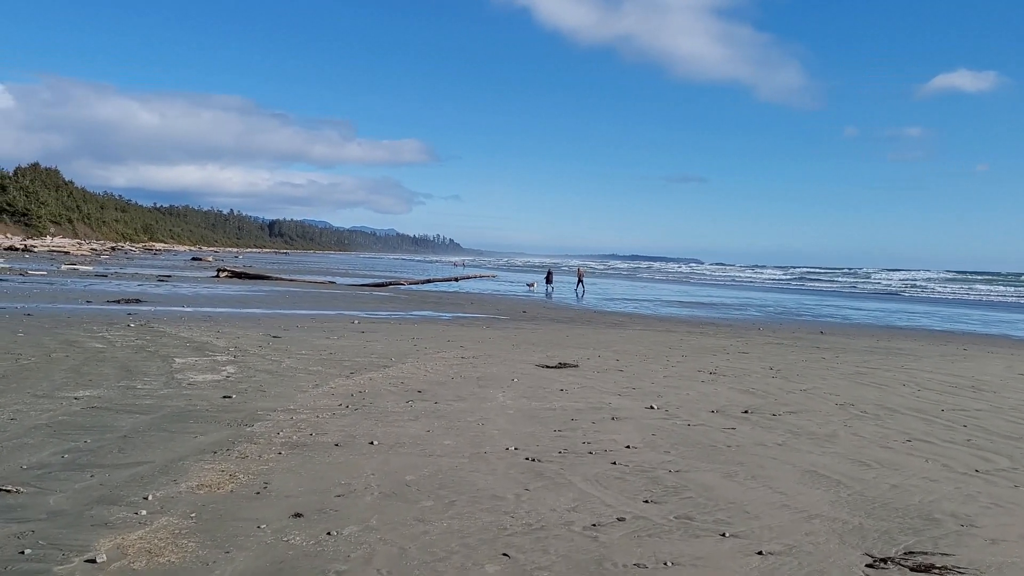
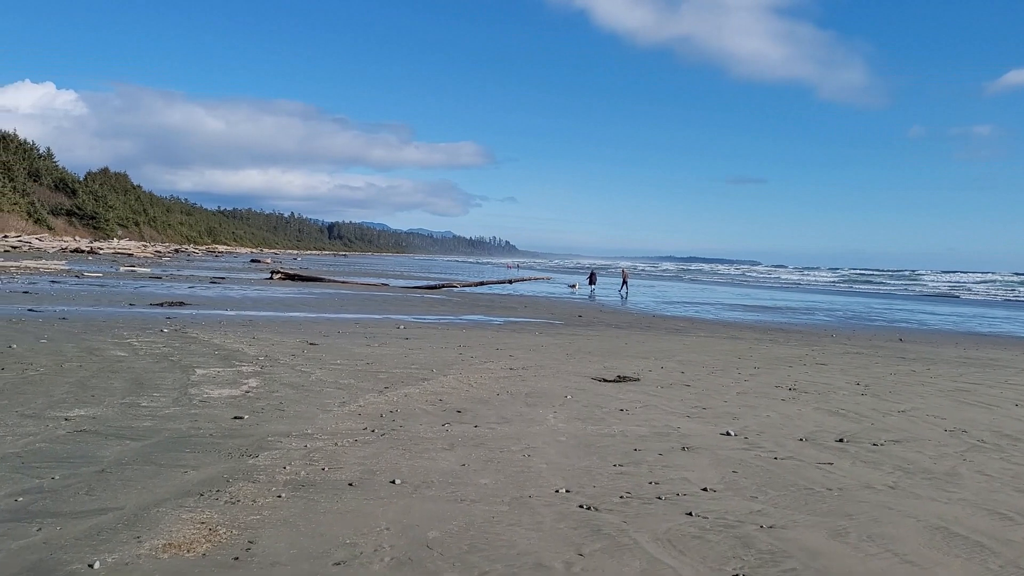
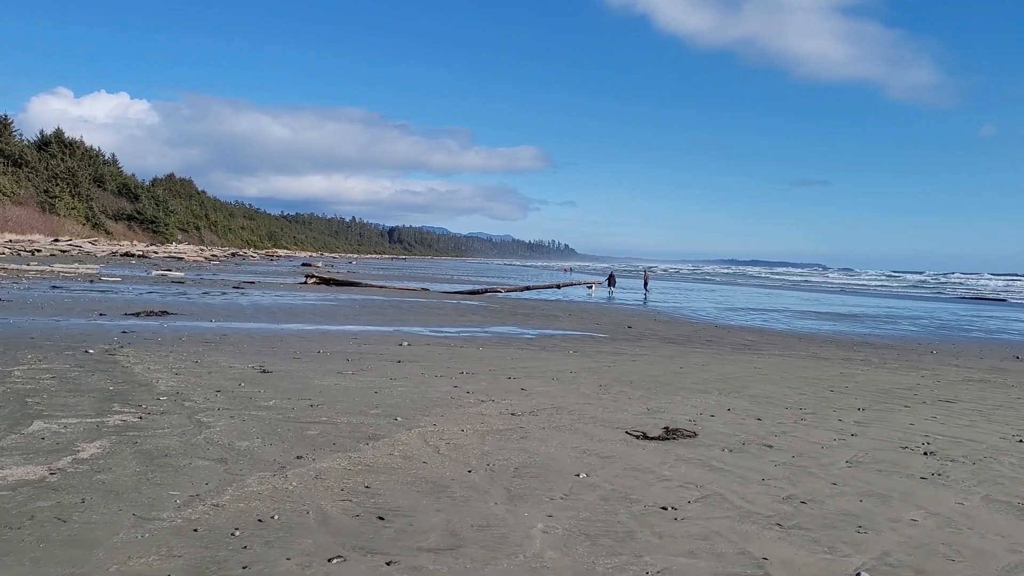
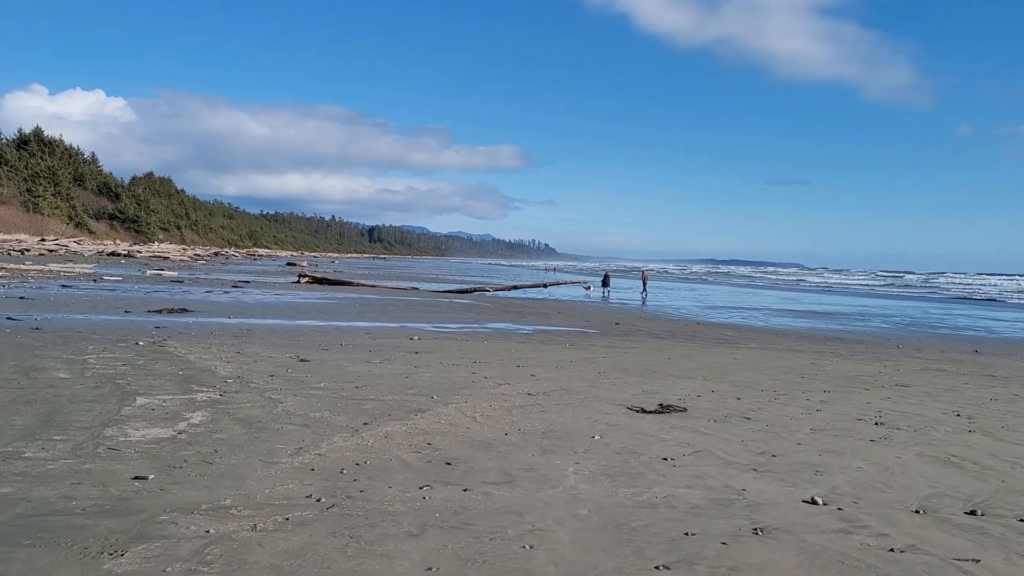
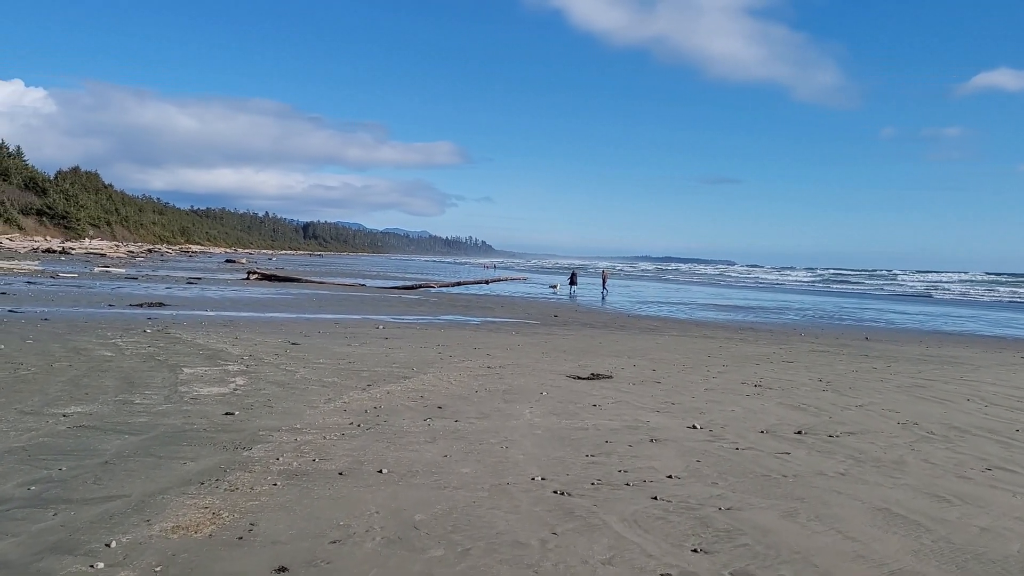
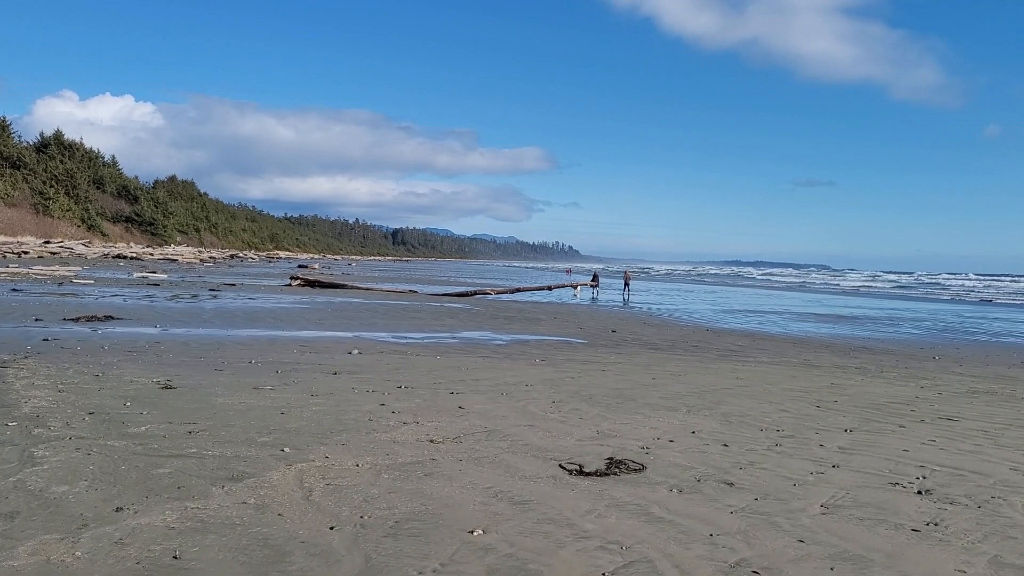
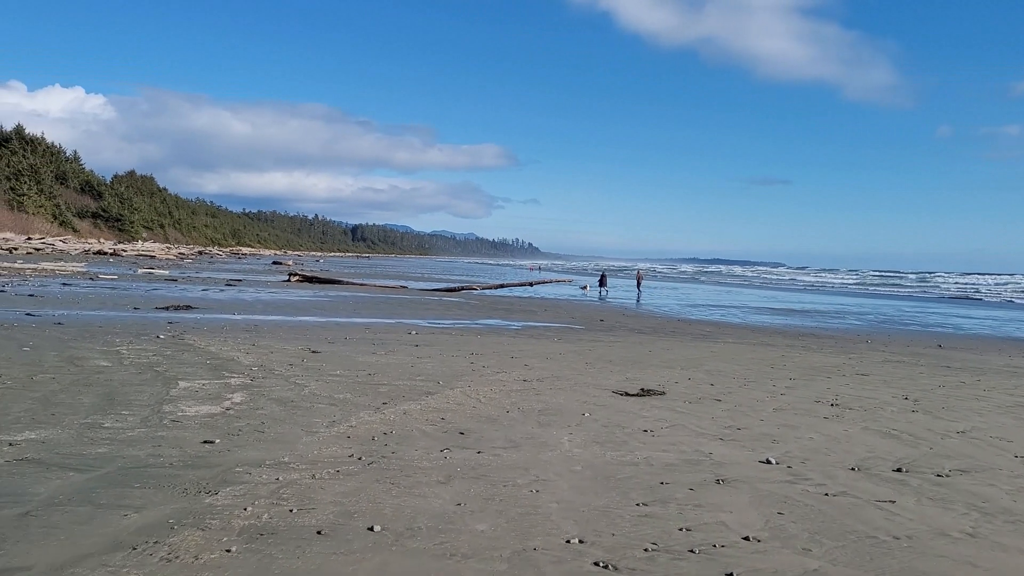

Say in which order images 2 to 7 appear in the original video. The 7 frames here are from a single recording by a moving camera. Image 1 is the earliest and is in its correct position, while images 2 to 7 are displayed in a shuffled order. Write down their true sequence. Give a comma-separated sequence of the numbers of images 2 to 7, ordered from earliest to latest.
5, 2, 7, 4, 3, 6
